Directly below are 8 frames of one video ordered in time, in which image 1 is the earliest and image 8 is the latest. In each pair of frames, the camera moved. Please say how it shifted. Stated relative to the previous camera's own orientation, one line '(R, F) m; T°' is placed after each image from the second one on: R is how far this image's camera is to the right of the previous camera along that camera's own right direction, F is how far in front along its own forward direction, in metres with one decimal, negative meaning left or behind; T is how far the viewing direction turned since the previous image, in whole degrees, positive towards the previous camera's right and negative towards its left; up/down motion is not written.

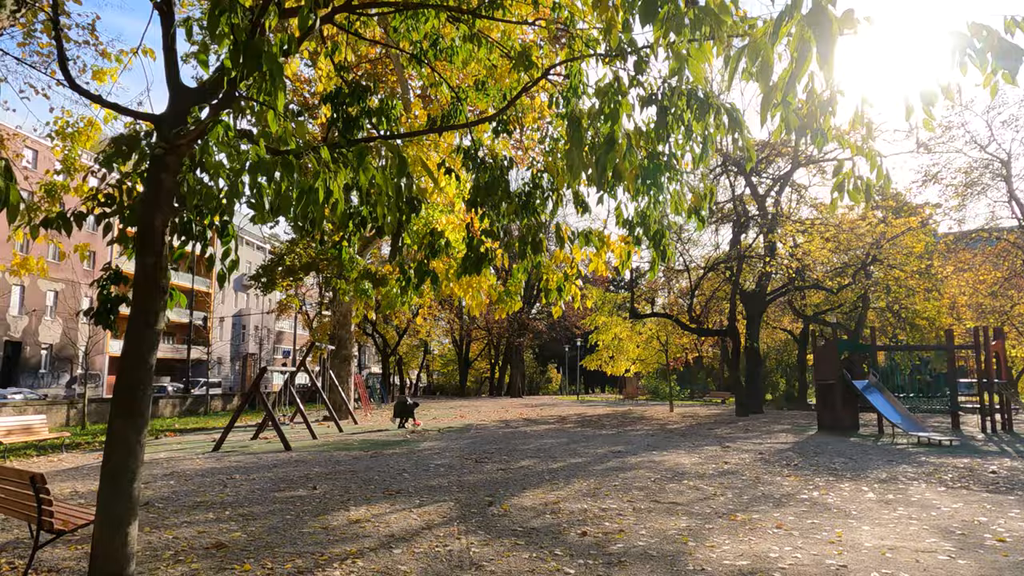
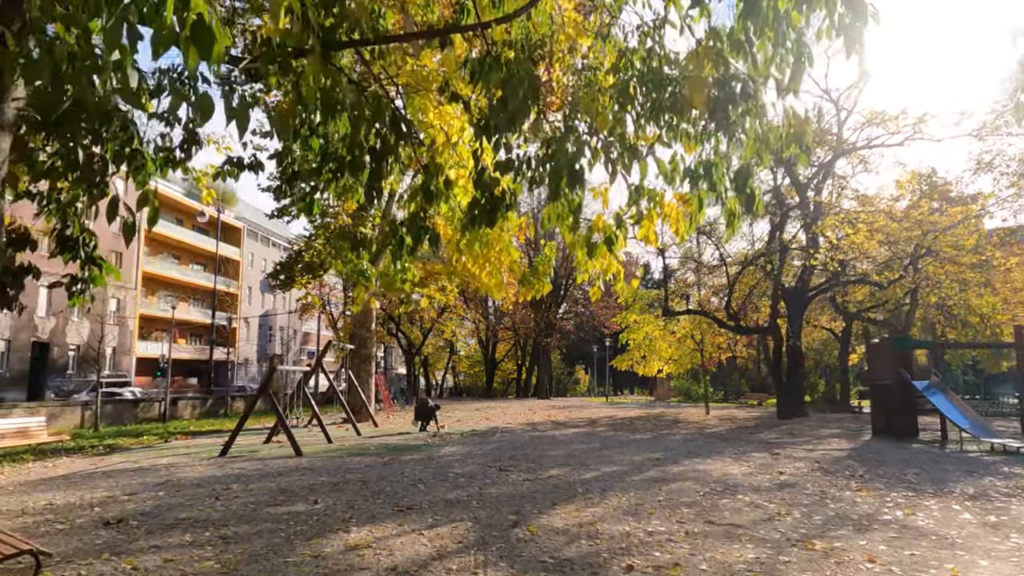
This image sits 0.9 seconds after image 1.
(0.0, +1.0) m; -2°
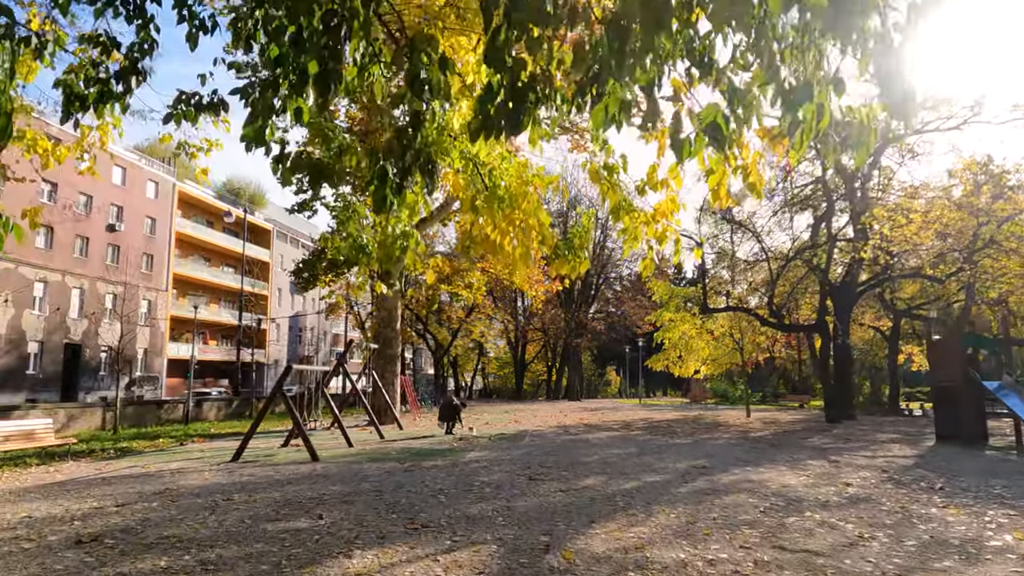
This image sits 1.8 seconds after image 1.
(0.0, +0.9) m; -3°
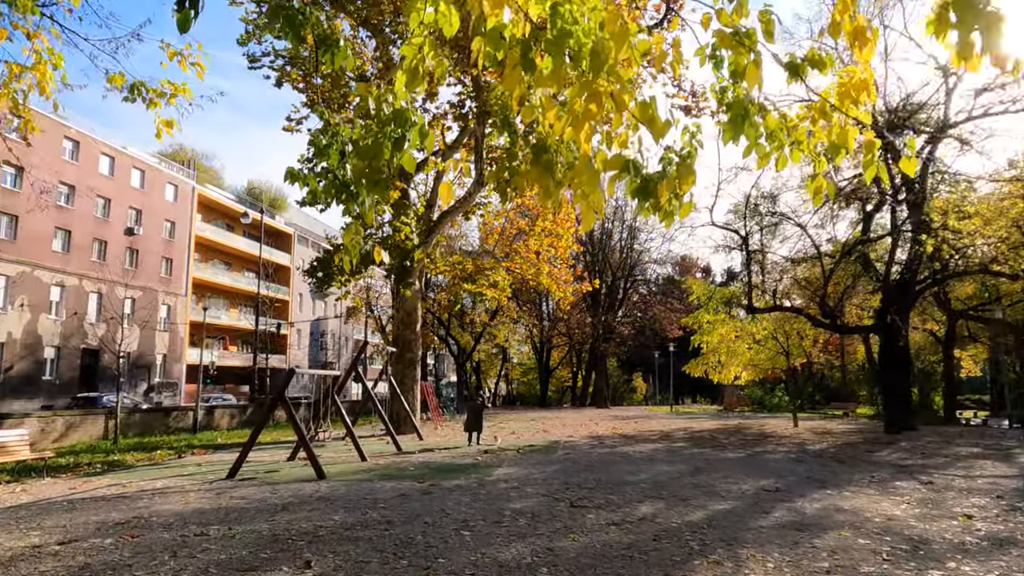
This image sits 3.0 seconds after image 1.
(-0.2, +1.5) m; -2°
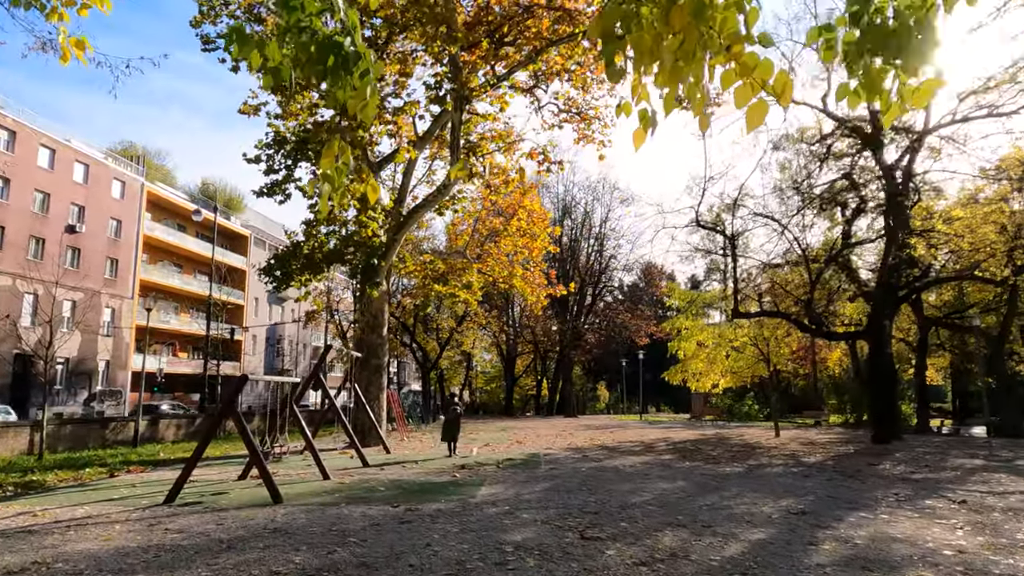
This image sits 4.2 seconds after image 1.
(-0.4, +1.2) m; +3°
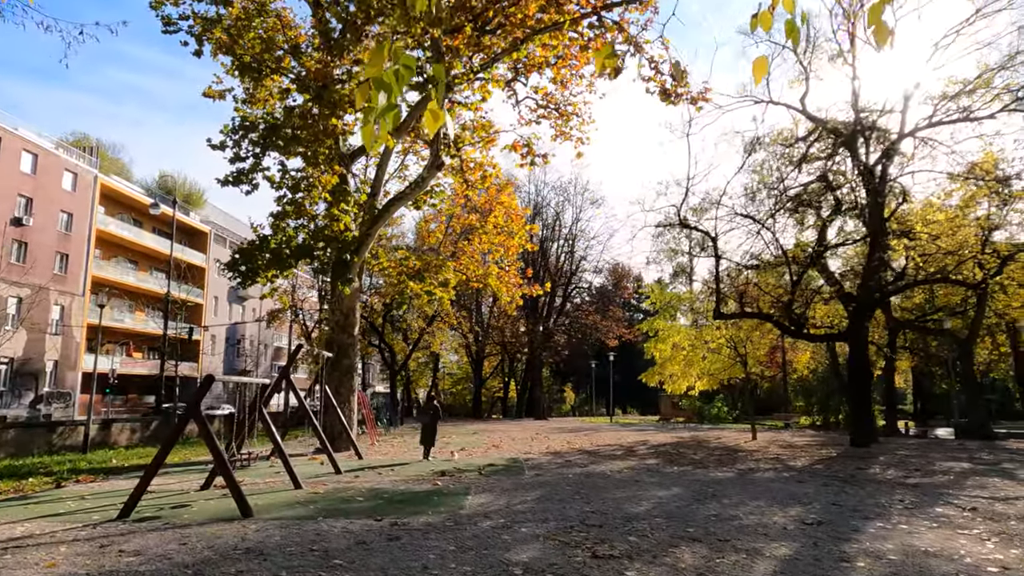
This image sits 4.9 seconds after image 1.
(-0.4, +0.6) m; +3°
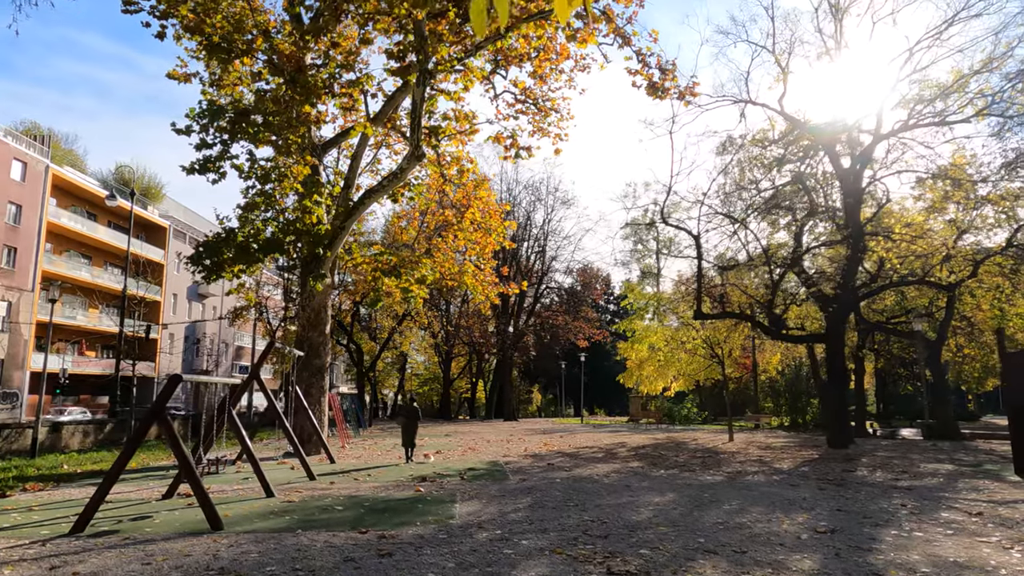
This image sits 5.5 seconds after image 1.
(-0.3, +0.5) m; +3°
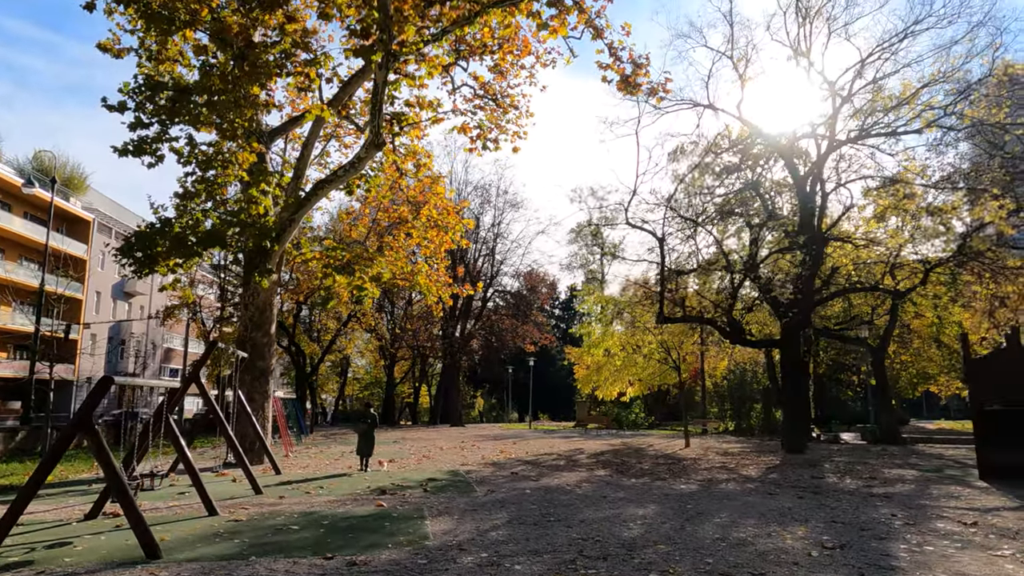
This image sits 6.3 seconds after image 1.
(-0.5, +0.7) m; +5°
